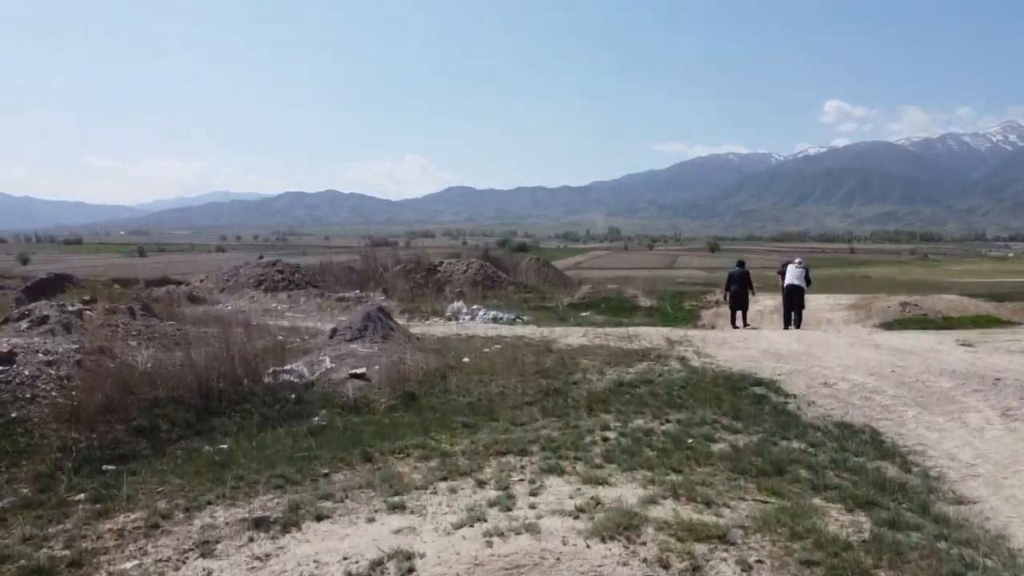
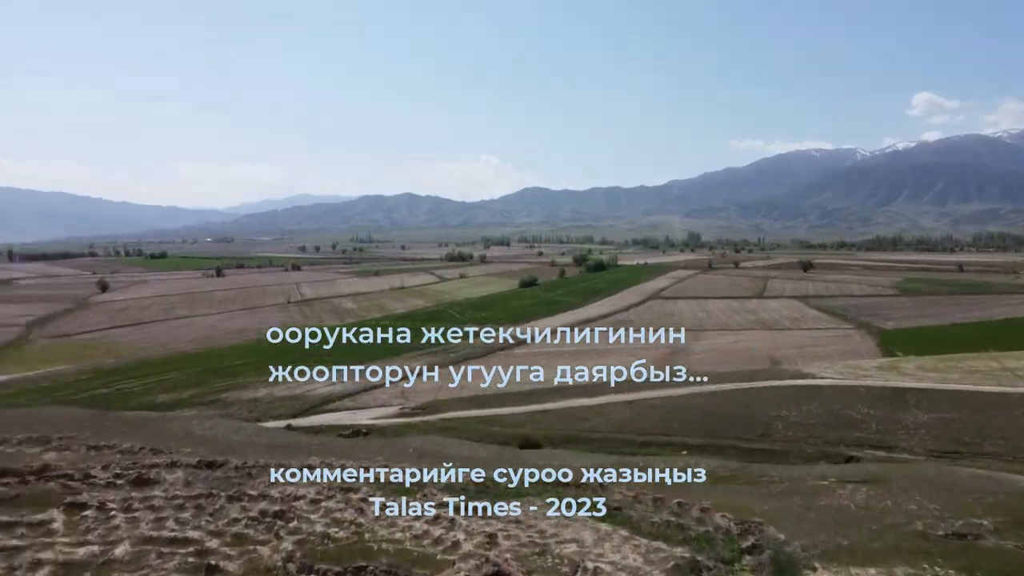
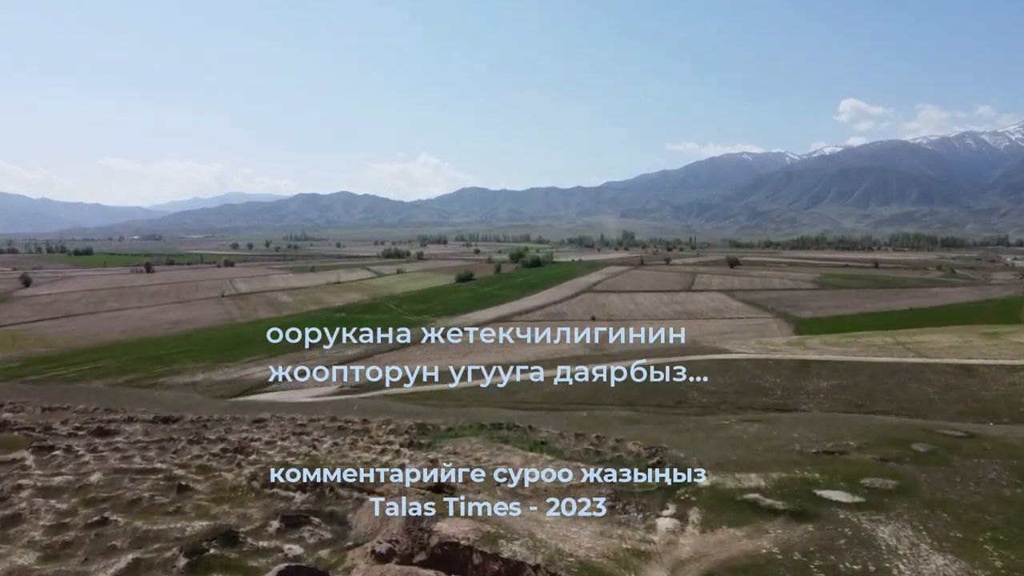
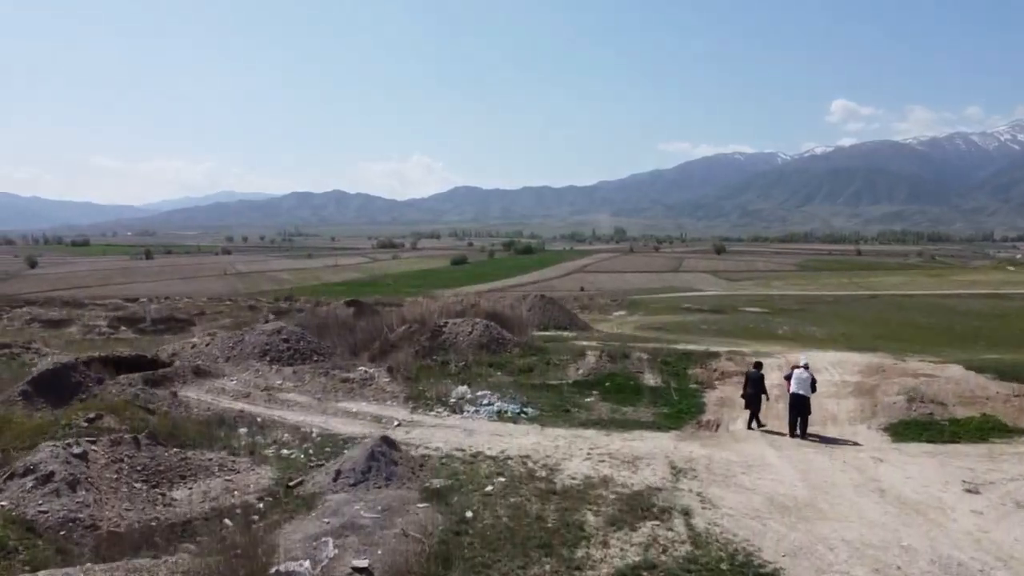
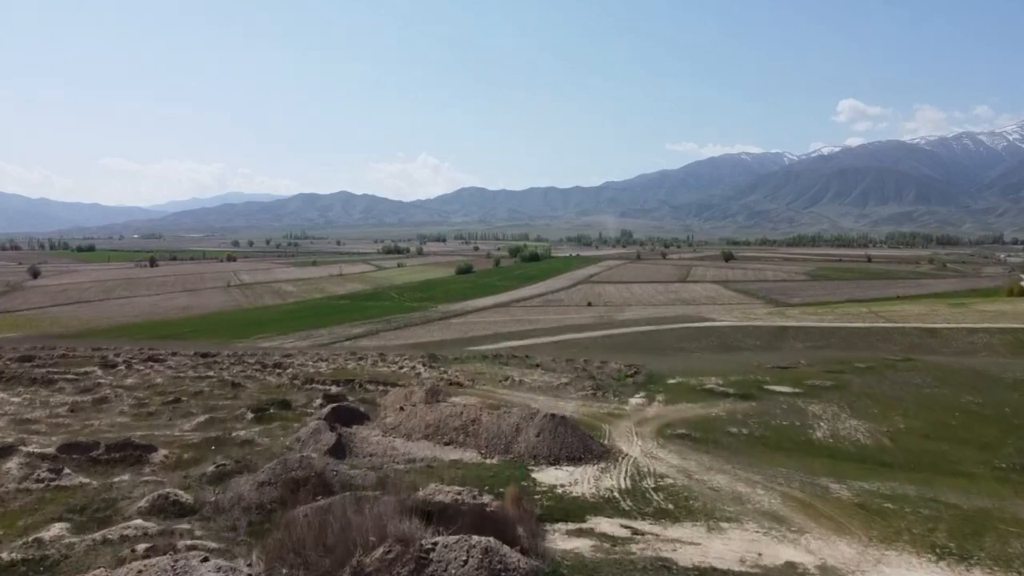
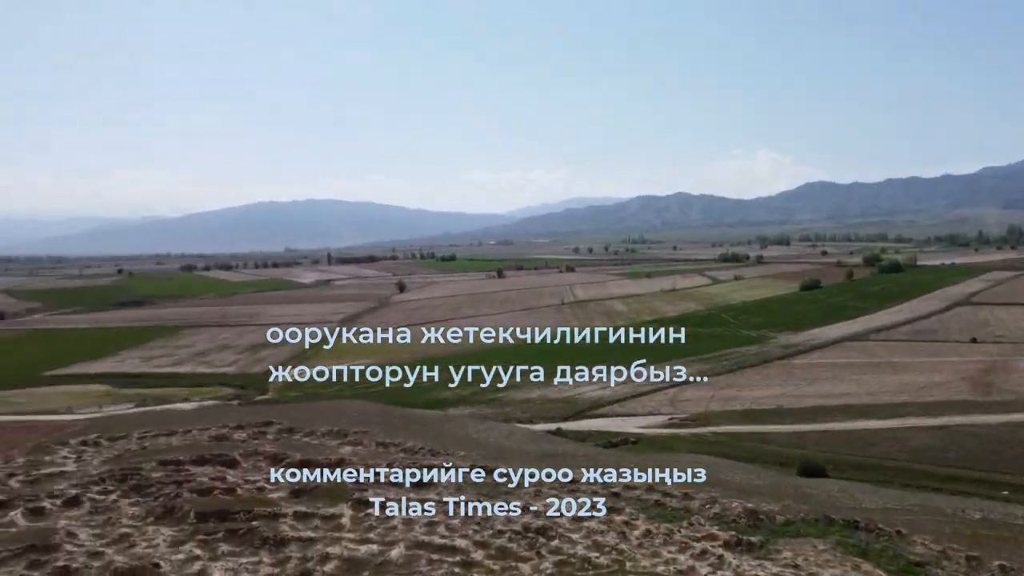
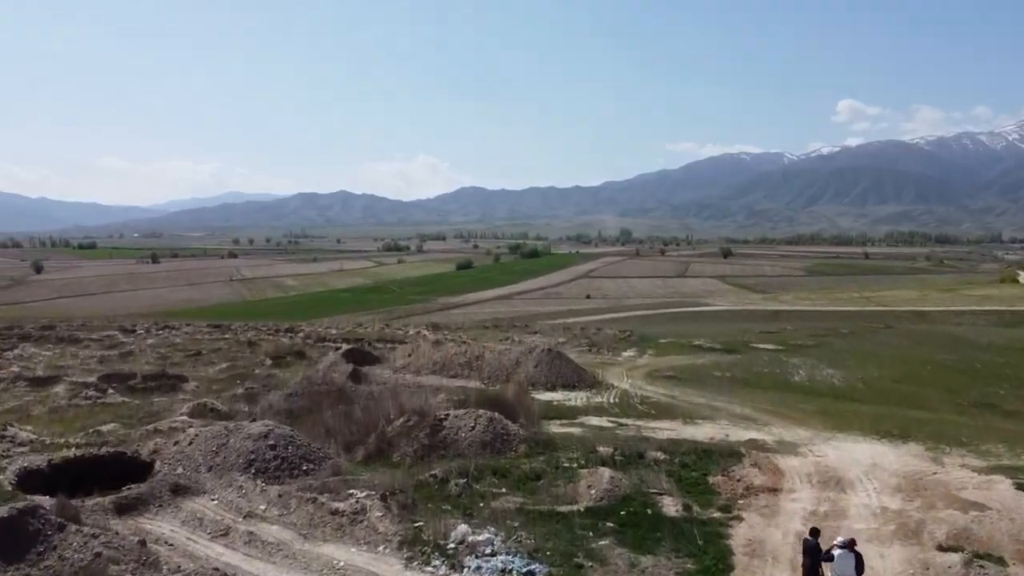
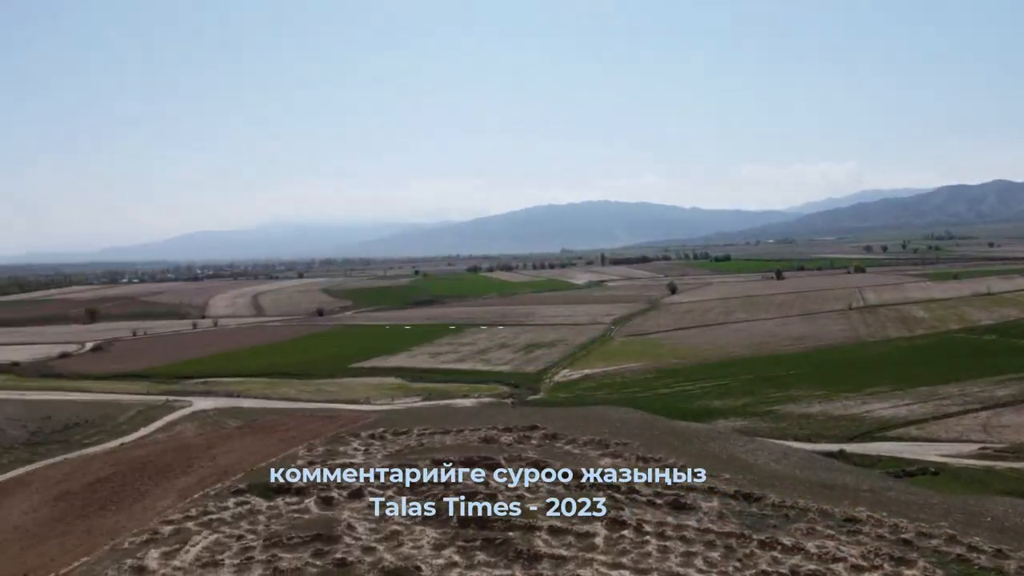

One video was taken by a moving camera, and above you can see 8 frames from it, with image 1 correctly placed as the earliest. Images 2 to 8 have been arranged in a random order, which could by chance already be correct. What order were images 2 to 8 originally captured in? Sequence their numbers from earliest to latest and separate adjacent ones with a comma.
4, 7, 5, 3, 2, 6, 8
